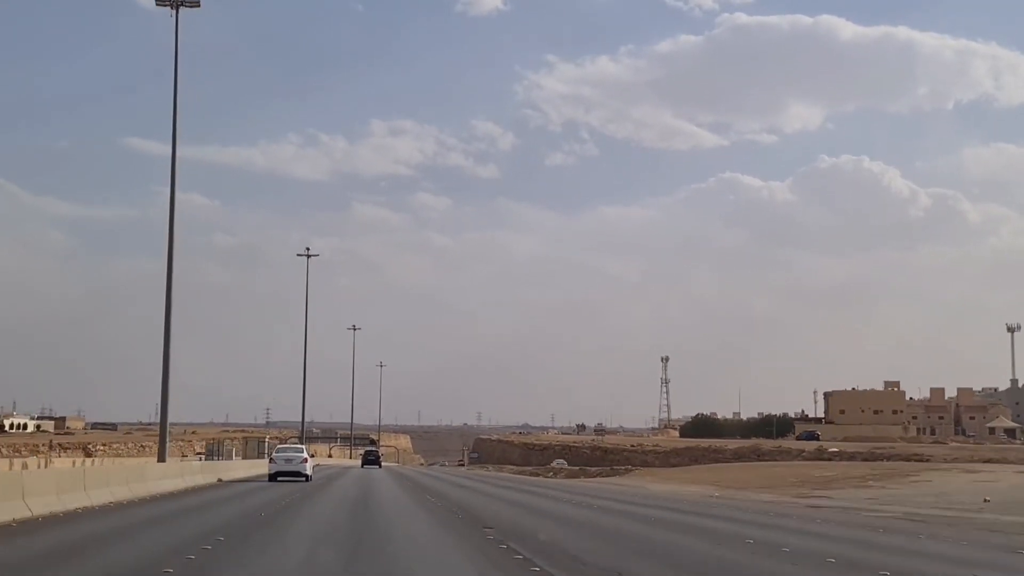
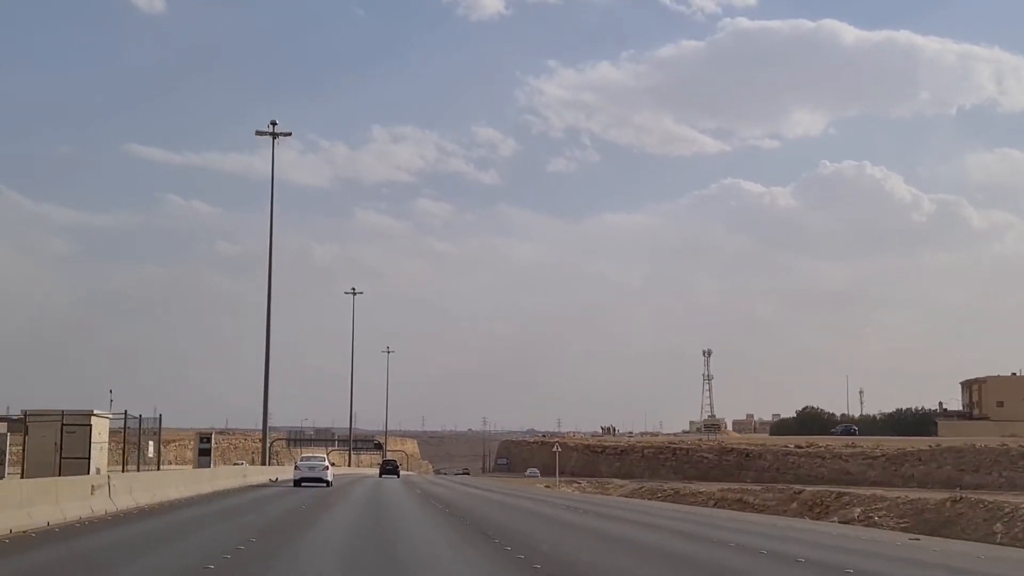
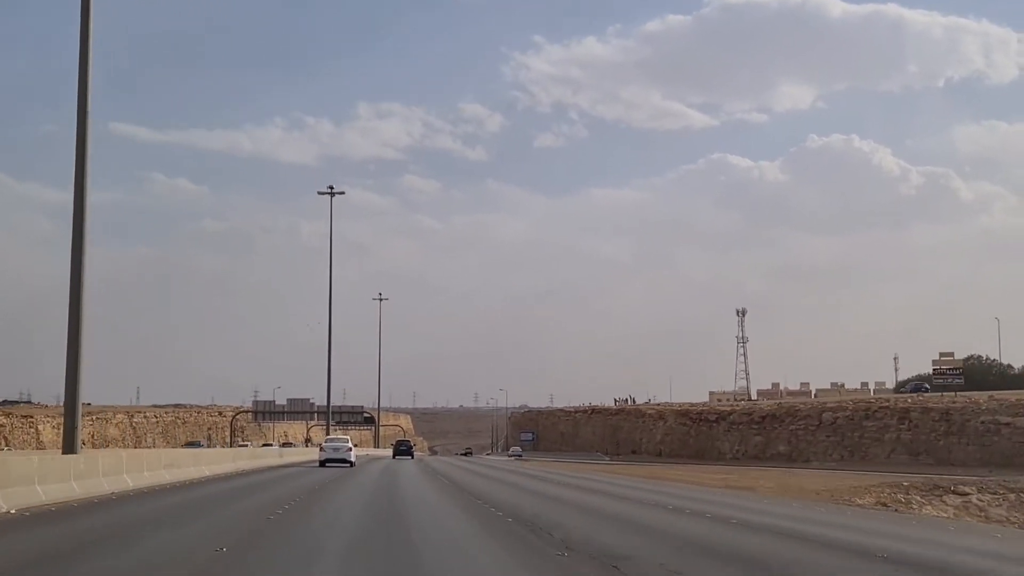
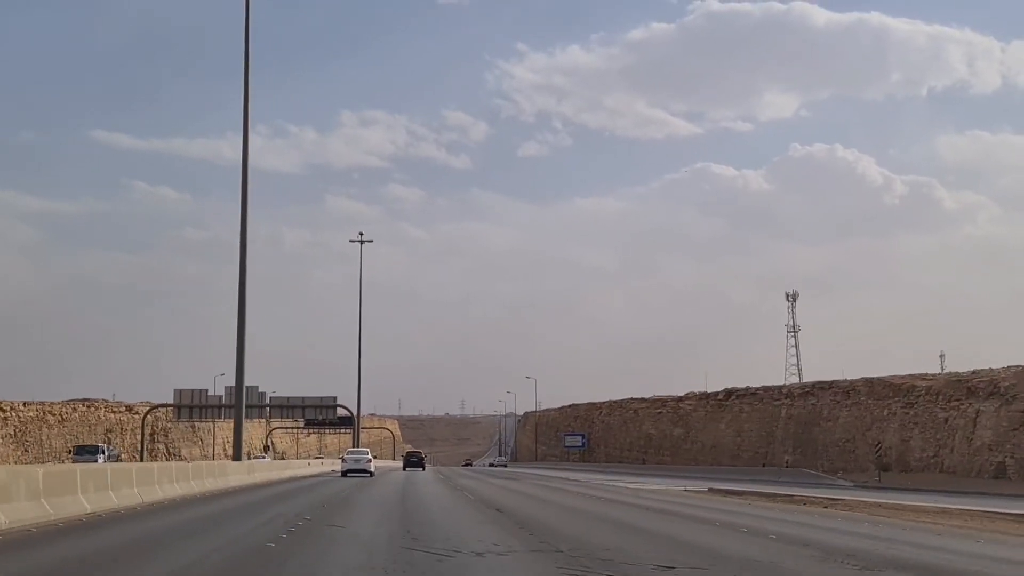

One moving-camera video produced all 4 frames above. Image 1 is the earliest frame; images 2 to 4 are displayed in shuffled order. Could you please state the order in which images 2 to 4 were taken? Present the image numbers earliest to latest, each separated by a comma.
2, 3, 4
